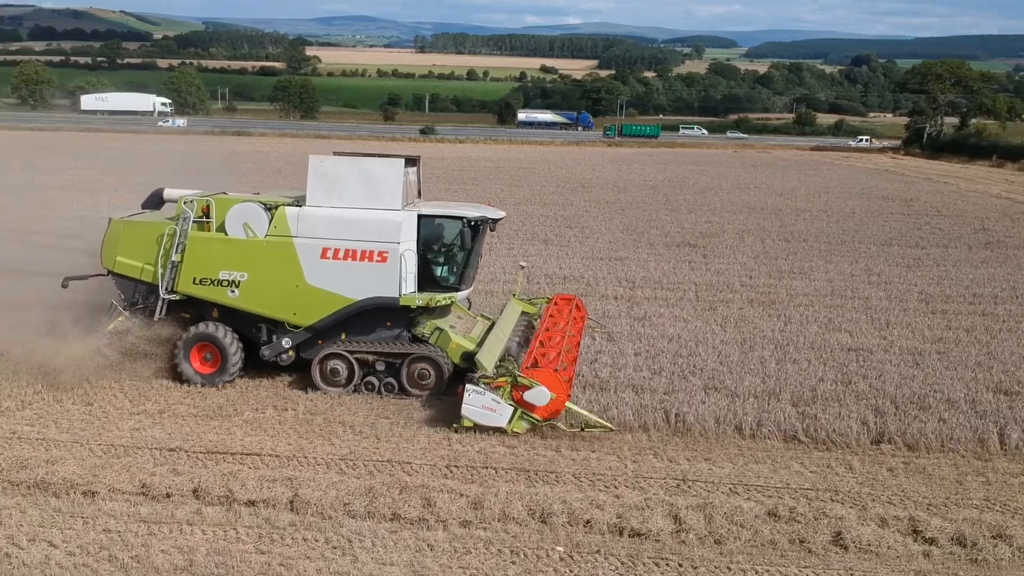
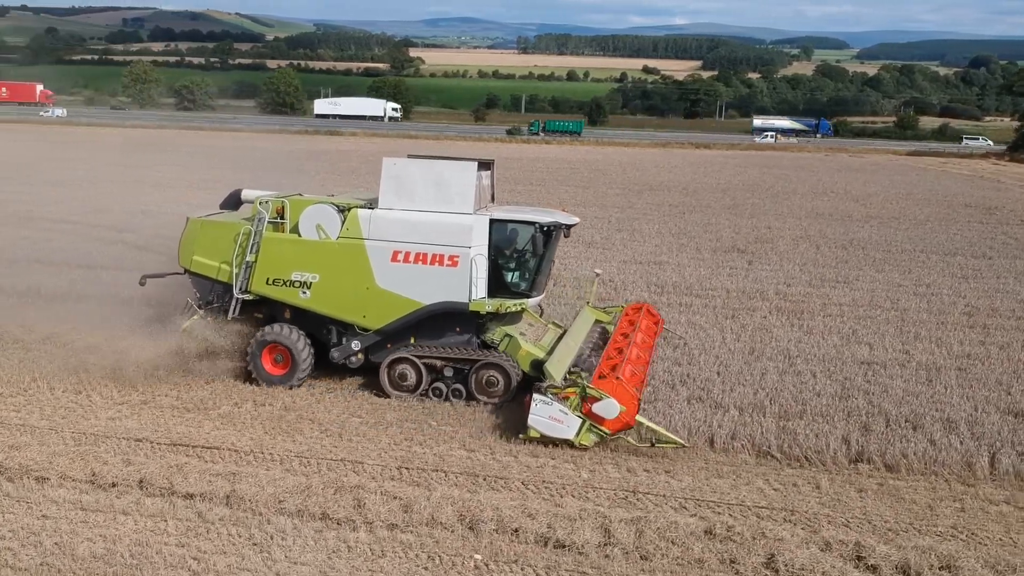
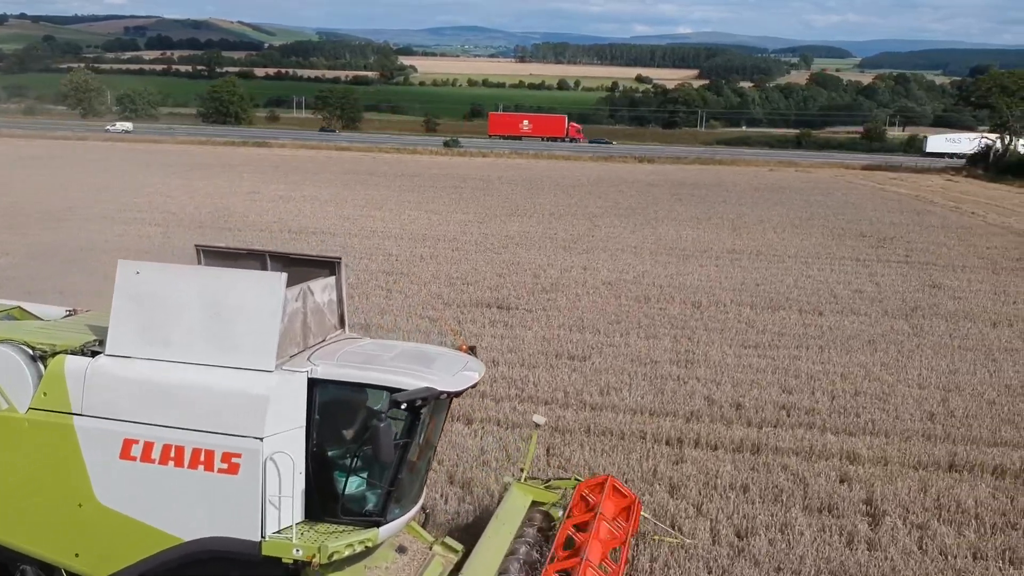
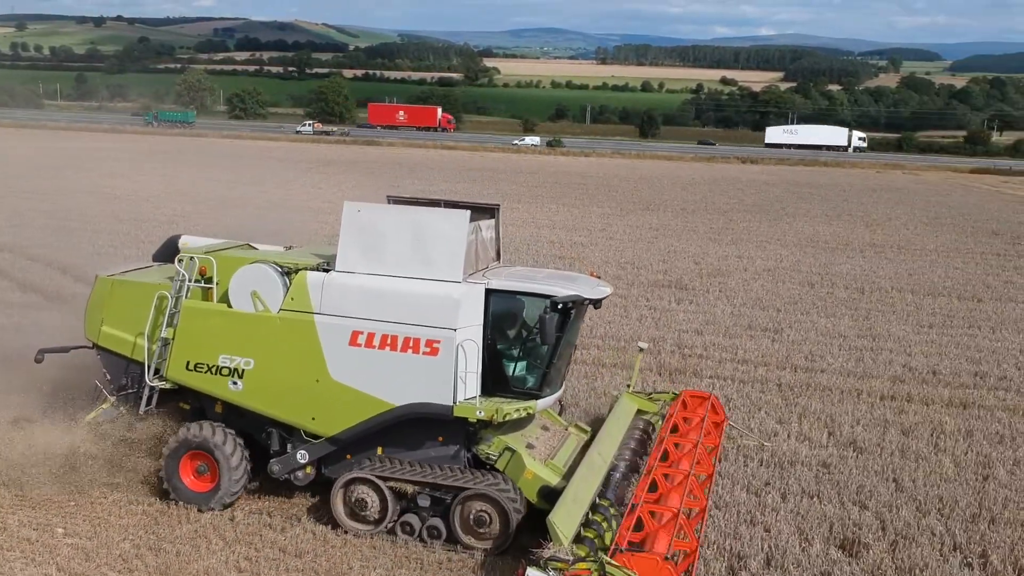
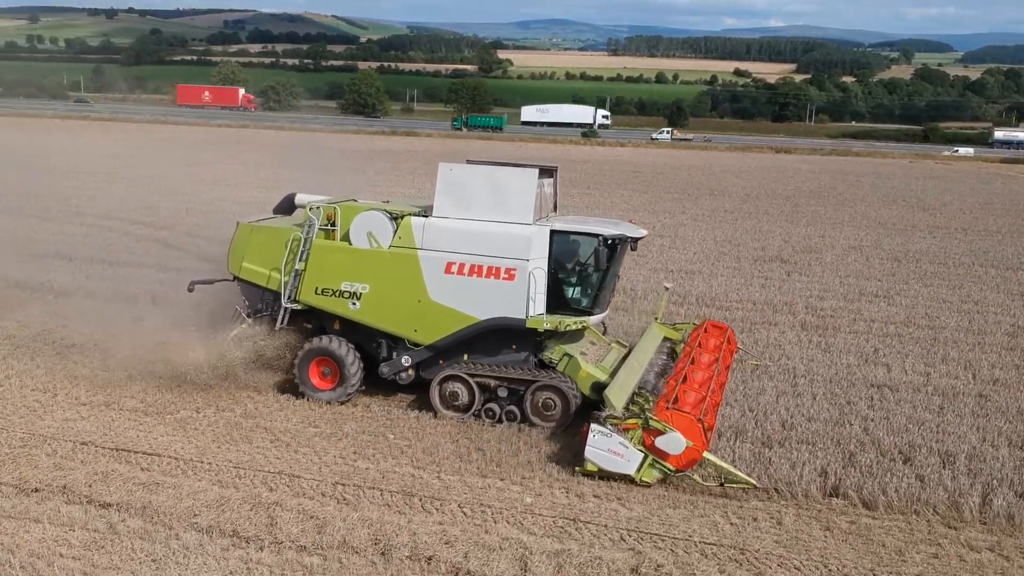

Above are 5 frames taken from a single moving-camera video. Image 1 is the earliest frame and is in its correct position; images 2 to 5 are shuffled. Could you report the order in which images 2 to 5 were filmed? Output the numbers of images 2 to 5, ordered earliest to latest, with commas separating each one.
2, 5, 4, 3
